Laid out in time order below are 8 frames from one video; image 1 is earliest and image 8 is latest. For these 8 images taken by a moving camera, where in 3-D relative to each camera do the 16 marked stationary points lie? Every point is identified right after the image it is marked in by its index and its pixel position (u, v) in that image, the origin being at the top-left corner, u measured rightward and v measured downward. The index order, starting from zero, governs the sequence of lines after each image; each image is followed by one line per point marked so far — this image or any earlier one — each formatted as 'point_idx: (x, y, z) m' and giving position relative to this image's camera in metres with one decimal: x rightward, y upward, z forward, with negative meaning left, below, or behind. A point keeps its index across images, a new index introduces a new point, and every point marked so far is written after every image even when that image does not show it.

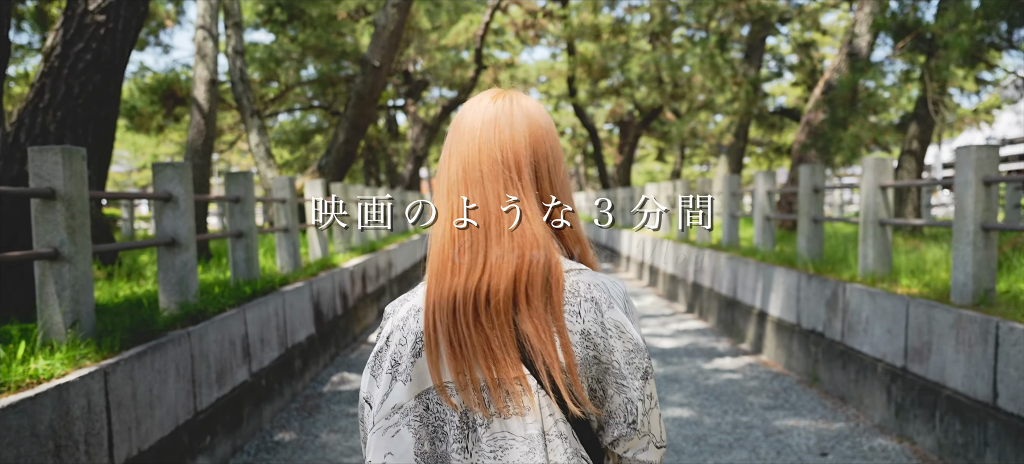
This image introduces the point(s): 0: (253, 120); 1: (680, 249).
0: (-4.8, +2.1, +15.4) m
1: (+1.9, -0.2, +9.2) m
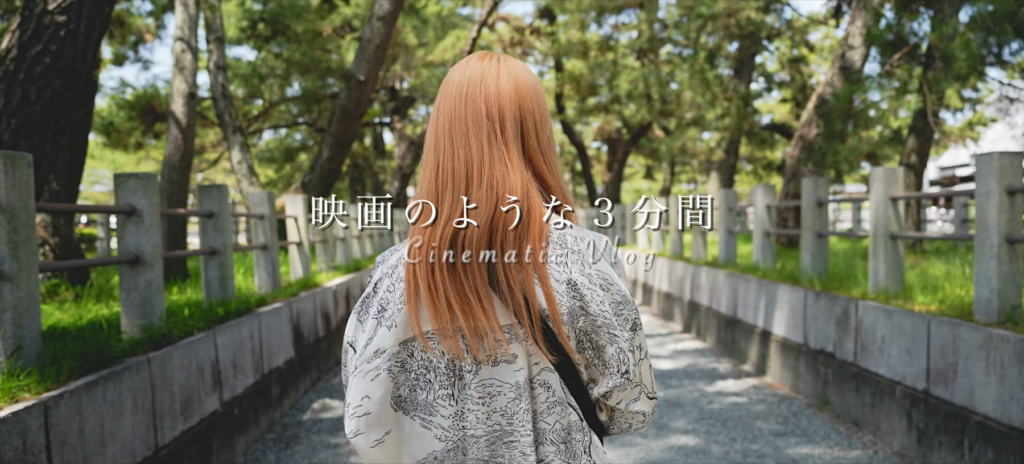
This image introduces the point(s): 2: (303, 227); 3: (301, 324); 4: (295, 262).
0: (-5.0, +1.7, +15.0) m
1: (+1.7, -0.4, +8.9) m
2: (-1.8, 0.0, +7.0) m
3: (-1.4, -0.6, +5.5) m
4: (-1.8, -0.3, +7.0) m
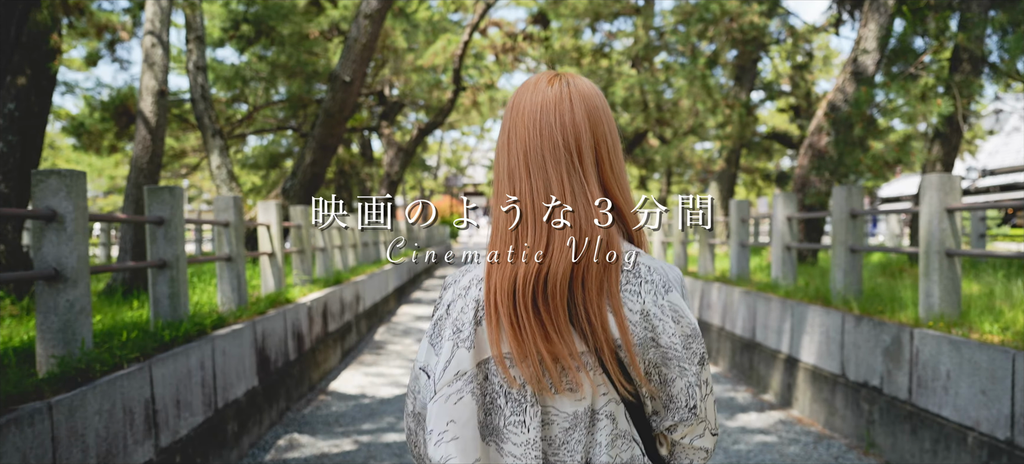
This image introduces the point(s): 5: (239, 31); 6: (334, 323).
0: (-5.2, +1.6, +14.3) m
1: (+1.7, -0.5, +8.3) m
2: (-1.8, 0.0, +6.3) m
3: (-1.4, -0.7, +4.9) m
4: (-1.9, -0.3, +6.3) m
5: (-5.5, +4.0, +16.7) m
6: (-1.5, -0.8, +7.1) m
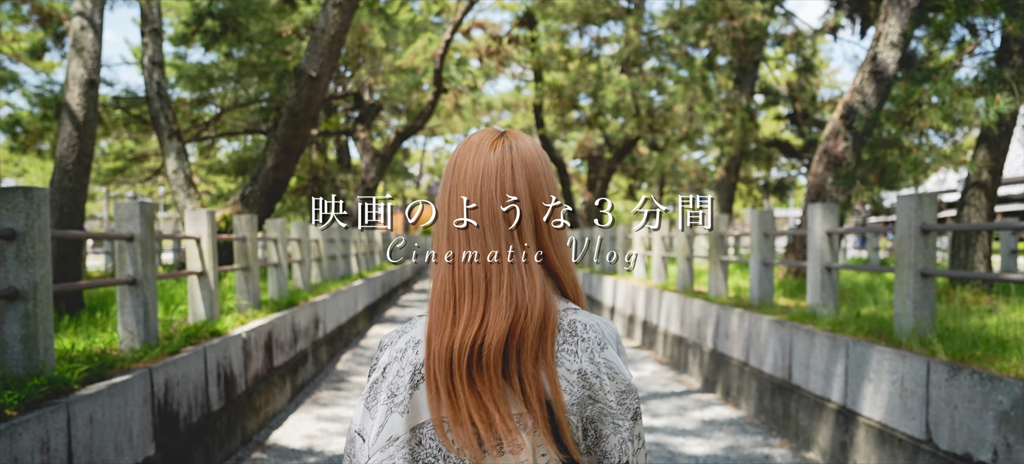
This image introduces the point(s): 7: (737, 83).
0: (-5.4, +1.4, +13.1) m
1: (+1.5, -0.6, +7.2) m
2: (-1.9, -0.1, +5.2) m
3: (-1.5, -0.8, +3.7) m
4: (-2.0, -0.4, +5.2) m
5: (-5.8, +3.9, +15.5) m
6: (-1.6, -0.9, +6.0) m
7: (+4.2, +2.8, +15.4) m
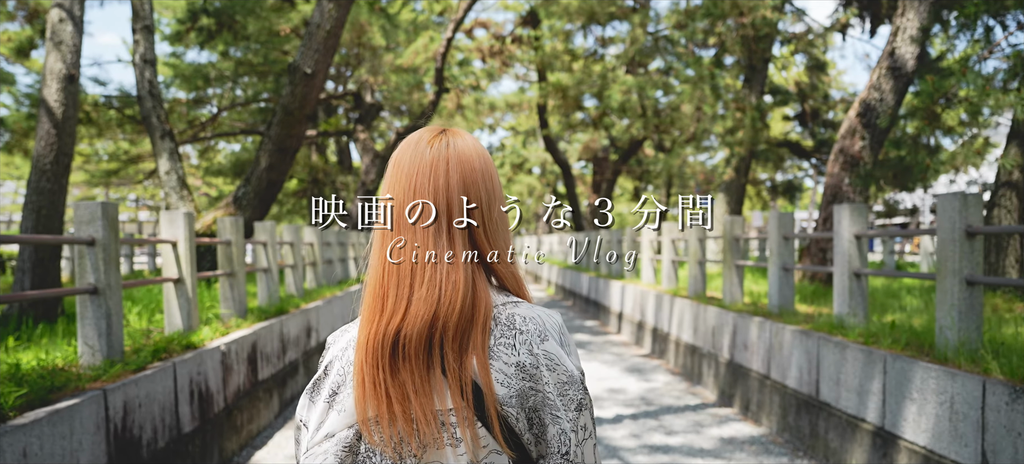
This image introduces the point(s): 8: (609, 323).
0: (-5.4, +1.4, +12.8) m
1: (+1.6, -0.7, +6.8) m
2: (-1.9, -0.1, +4.8) m
3: (-1.5, -0.8, +3.3) m
4: (-2.0, -0.4, +4.8) m
5: (-5.7, +3.8, +15.1) m
6: (-1.6, -0.9, +5.6) m
7: (+4.2, +2.7, +15.0) m
8: (+1.3, -1.2, +10.9) m
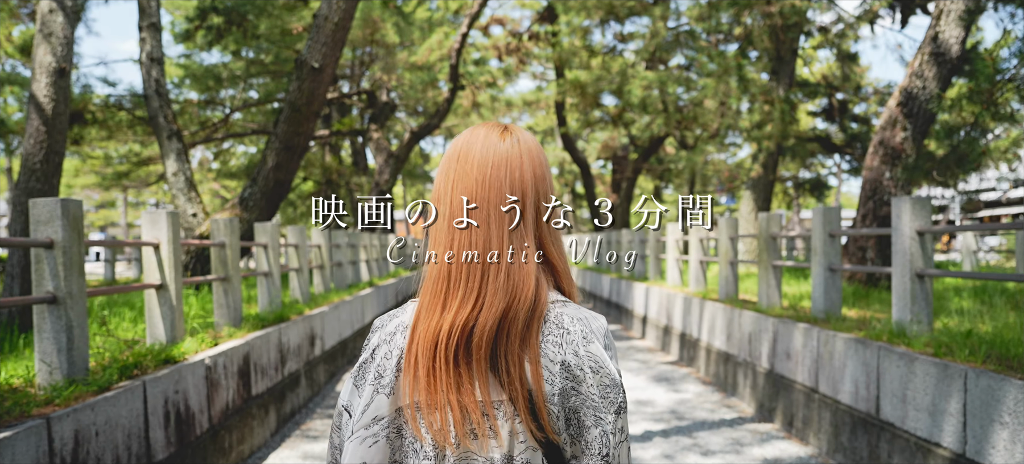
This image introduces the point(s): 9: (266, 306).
0: (-5.1, +1.3, +12.4) m
1: (+1.7, -0.6, +6.3) m
2: (-1.8, -0.1, +4.3) m
3: (-1.4, -0.8, +2.8) m
4: (-1.9, -0.5, +4.3) m
5: (-5.4, +3.7, +14.7) m
6: (-1.5, -0.9, +5.1) m
7: (+4.5, +2.7, +14.4) m
8: (+1.5, -1.2, +10.3) m
9: (-1.9, -0.6, +6.5) m
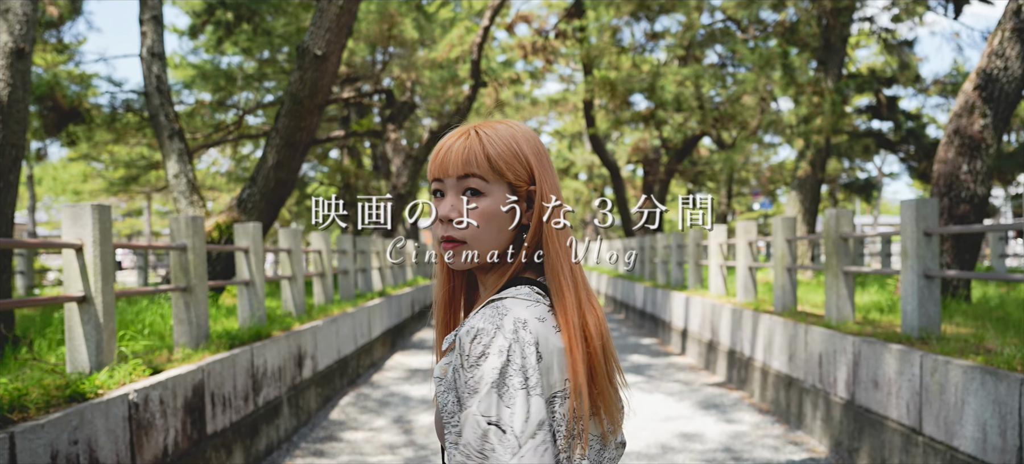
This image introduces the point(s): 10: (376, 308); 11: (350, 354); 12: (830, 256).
0: (-4.8, +1.3, +11.6) m
1: (+1.8, -0.6, +5.2) m
2: (-1.7, -0.1, +3.4) m
3: (-1.4, -0.7, +1.9) m
4: (-1.8, -0.4, +3.4) m
5: (-5.0, +3.6, +14.0) m
6: (-1.4, -0.9, +4.2) m
7: (+4.9, +2.7, +13.3) m
8: (+1.8, -1.2, +9.3) m
9: (-1.8, -0.6, +5.6) m
10: (-1.4, -0.8, +8.7) m
11: (-1.4, -1.0, +7.1) m
12: (+2.1, -0.2, +5.5) m
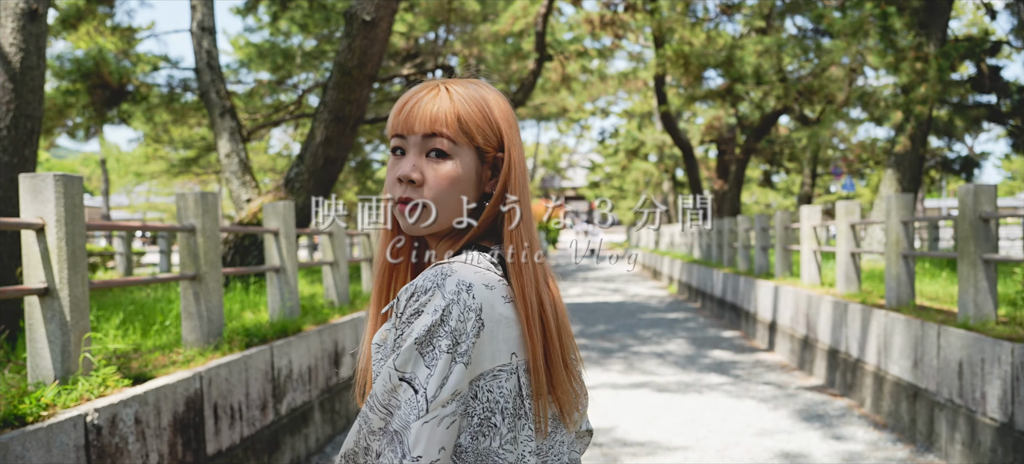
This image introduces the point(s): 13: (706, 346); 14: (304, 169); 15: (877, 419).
0: (-3.9, +1.5, +11.2) m
1: (+2.2, -0.5, +4.3) m
2: (-1.5, -0.1, +2.8) m
3: (-1.3, -0.7, +1.3) m
4: (-1.6, -0.4, +2.8) m
5: (-3.9, +3.9, +13.5) m
6: (-1.1, -0.8, +3.5) m
7: (+5.9, +2.9, +12.0) m
8: (+2.5, -1.0, +8.4) m
9: (-1.4, -0.5, +4.9) m
10: (-0.8, -0.6, +8.0) m
11: (-0.9, -0.9, +6.4) m
12: (+2.5, 0.0, +4.6) m
13: (+1.8, -1.1, +7.9) m
14: (-2.2, +0.7, +8.8) m
15: (+2.1, -1.1, +5.0) m
